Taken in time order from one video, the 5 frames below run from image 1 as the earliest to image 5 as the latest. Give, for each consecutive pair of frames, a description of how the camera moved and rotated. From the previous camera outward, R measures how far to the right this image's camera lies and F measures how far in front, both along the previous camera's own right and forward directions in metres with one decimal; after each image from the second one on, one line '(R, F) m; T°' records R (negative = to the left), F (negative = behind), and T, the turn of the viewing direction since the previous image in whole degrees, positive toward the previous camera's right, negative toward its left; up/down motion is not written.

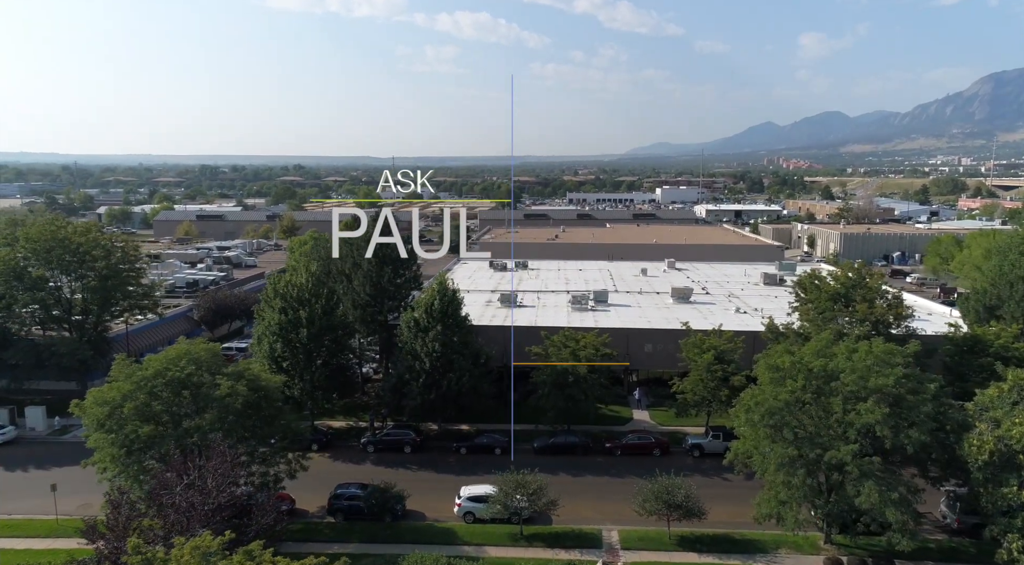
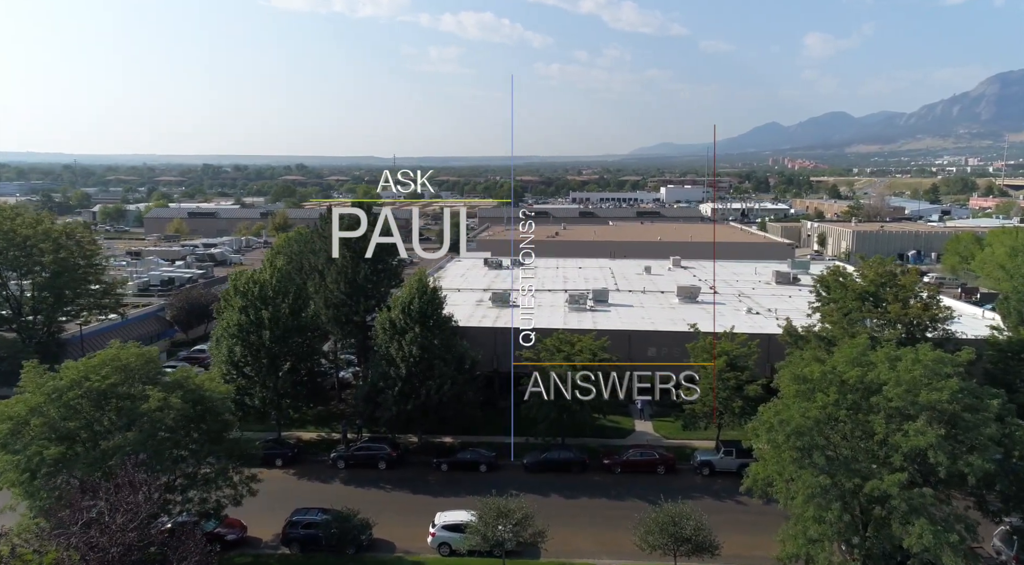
(+0.6, +2.5) m; 0°
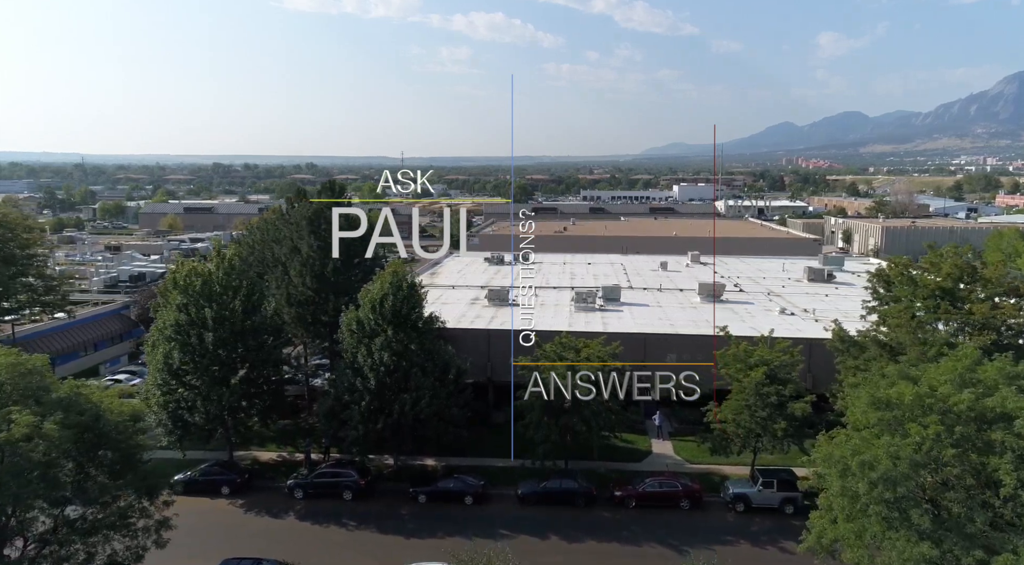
(+0.5, +3.7) m; -1°
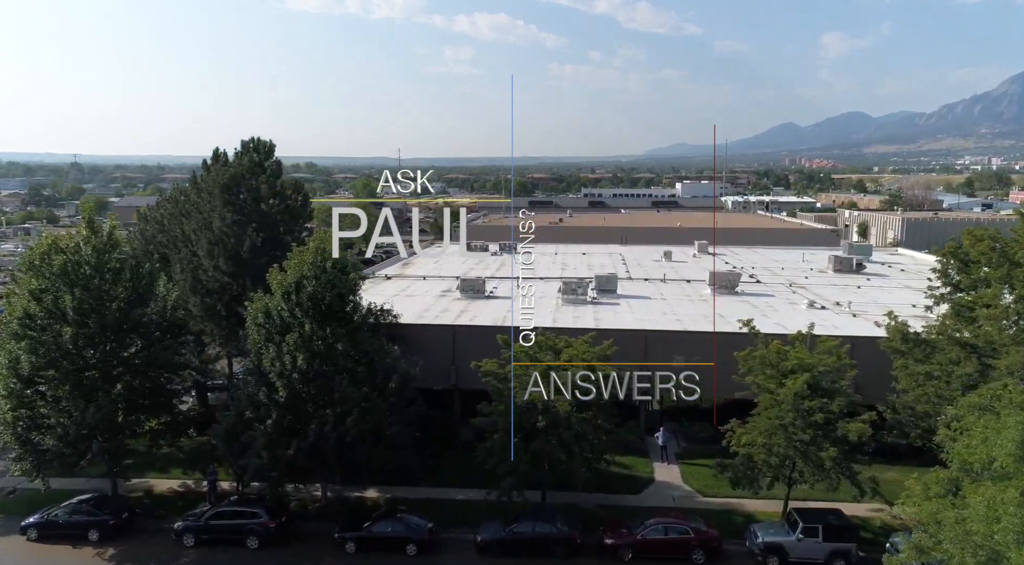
(+0.9, +4.3) m; 0°
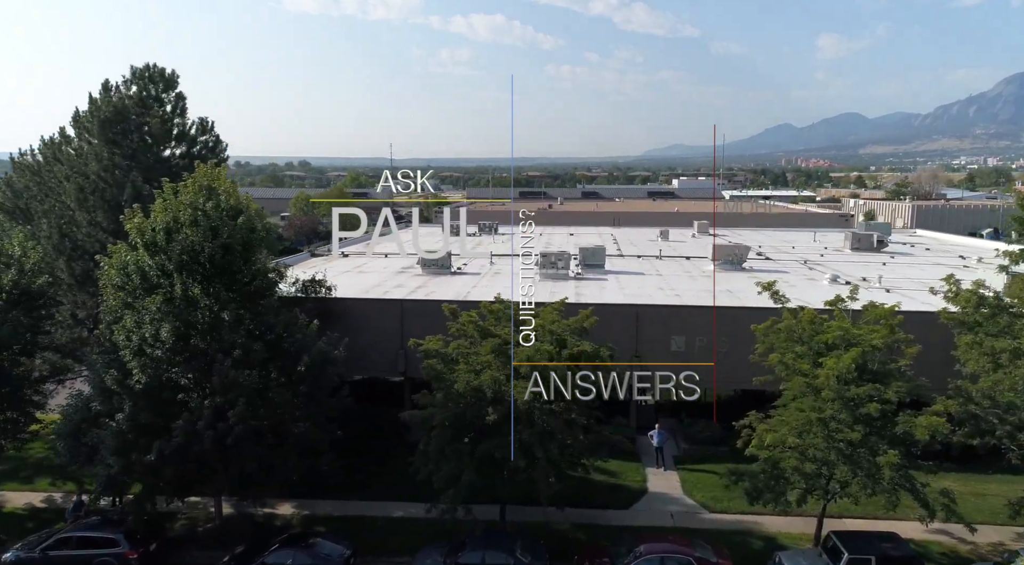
(+0.8, +3.4) m; 0°
